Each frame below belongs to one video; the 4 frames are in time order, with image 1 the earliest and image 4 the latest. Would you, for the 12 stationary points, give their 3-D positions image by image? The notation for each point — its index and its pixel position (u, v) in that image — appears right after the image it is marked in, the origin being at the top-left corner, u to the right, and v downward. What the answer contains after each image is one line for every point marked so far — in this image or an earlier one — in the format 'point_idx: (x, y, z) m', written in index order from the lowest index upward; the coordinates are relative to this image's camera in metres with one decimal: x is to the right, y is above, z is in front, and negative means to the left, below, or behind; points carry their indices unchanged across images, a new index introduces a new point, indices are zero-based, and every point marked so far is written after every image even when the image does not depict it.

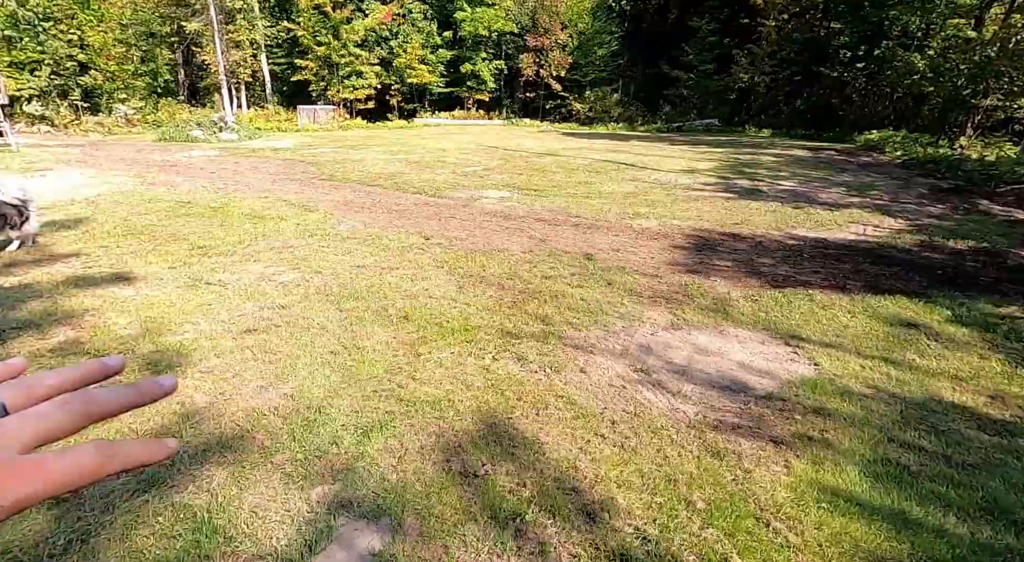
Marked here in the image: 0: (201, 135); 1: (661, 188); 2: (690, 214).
0: (-8.2, +3.9, +16.7) m
1: (+2.1, +1.2, +9.4) m
2: (+2.1, +0.7, +7.6) m
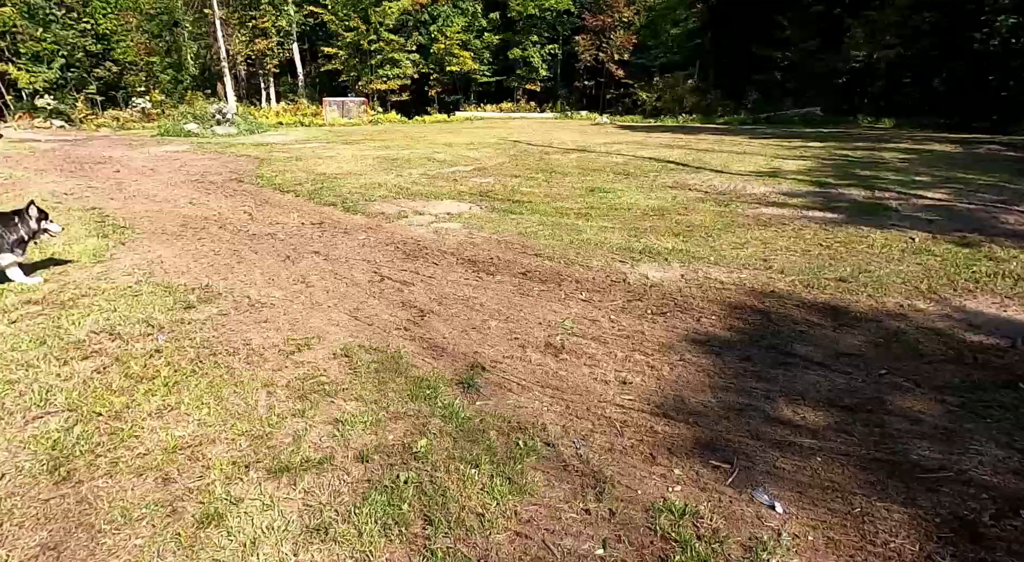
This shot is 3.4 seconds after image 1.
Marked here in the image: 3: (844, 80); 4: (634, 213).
0: (-7.3, +3.5, +14.6) m
1: (+1.9, +0.6, +6.0) m
2: (+1.5, +0.1, +4.2) m
3: (+10.0, +6.0, +18.8) m
4: (+1.1, +0.6, +6.0) m
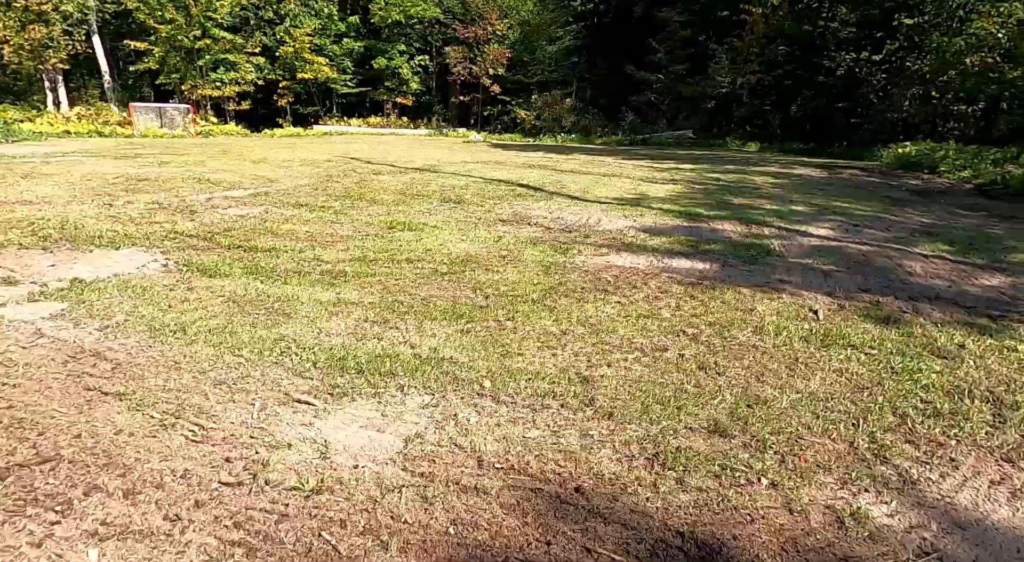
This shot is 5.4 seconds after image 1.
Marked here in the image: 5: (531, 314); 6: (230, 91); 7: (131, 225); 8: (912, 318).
0: (-10.4, +2.6, +11.0) m
1: (+0.1, 0.0, +3.9) m
2: (+0.1, -0.5, +2.1) m
3: (+5.9, +5.1, +18.1) m
4: (-0.6, 0.0, +3.9) m
5: (+0.1, -0.2, +3.3) m
6: (-8.2, +5.5, +18.1) m
7: (-2.8, +0.4, +4.6) m
8: (+2.5, -0.2, +3.9) m
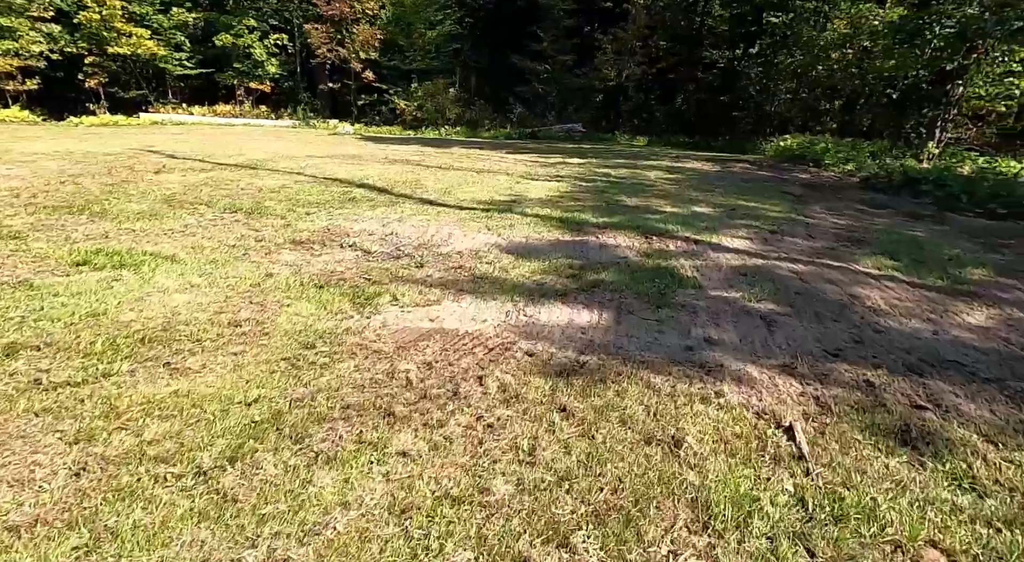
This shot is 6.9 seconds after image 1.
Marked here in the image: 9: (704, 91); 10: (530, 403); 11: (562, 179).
0: (-12.4, +1.9, +7.1) m
1: (-0.8, -0.4, +1.9) m
2: (-0.6, -0.8, +0.1) m
3: (+2.4, +5.1, +16.7) m
4: (-1.6, -0.4, +1.7) m
5: (-0.7, -0.5, +1.3) m
6: (-11.4, +4.9, +14.5) m
7: (-3.8, 0.0, +2.1) m
8: (+1.5, -0.5, +2.2) m
9: (+4.6, +4.5, +14.5) m
10: (+0.1, -0.4, +2.1) m
11: (+0.7, +1.4, +8.6) m
